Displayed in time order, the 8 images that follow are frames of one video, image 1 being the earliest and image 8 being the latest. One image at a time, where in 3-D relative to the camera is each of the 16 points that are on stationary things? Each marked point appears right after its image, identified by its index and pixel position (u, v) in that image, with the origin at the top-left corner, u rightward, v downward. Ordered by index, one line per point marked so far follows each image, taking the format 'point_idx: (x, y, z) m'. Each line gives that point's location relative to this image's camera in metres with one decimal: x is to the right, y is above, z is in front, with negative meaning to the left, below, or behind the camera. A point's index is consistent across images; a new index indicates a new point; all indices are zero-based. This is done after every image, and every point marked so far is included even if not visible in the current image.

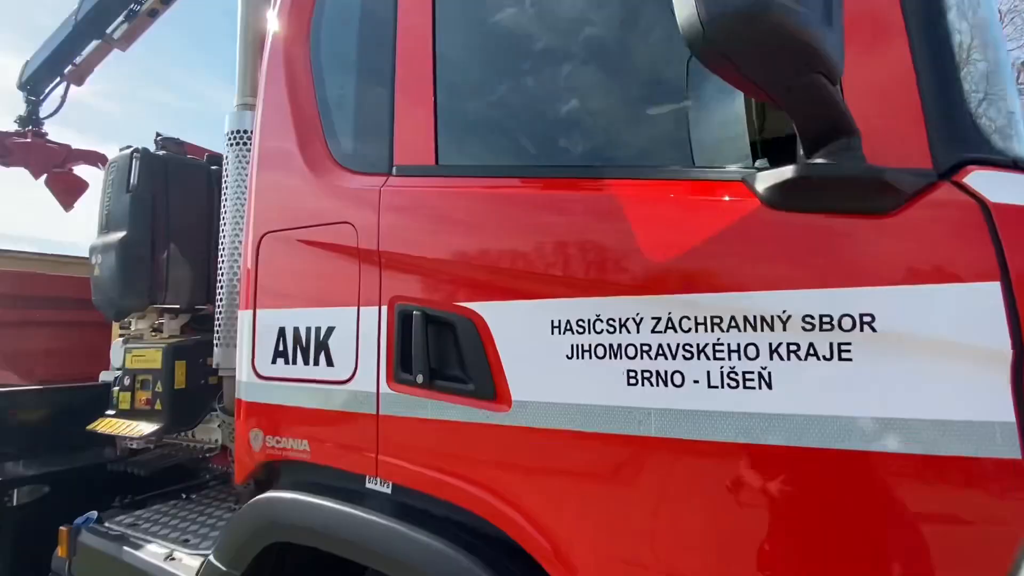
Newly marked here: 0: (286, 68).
0: (-0.7, +0.7, +1.6) m
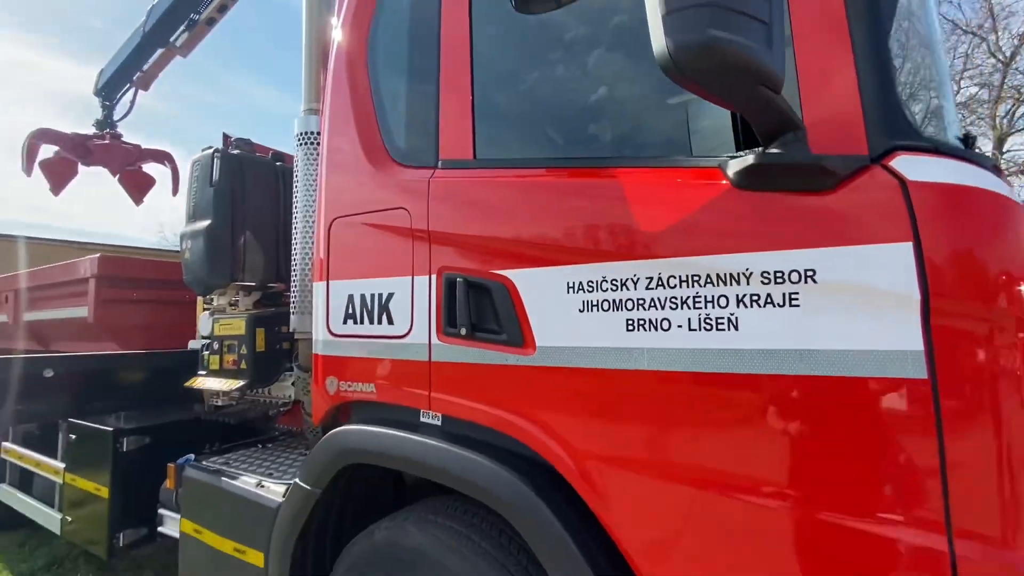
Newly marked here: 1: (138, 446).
0: (-0.6, +0.8, +1.9) m
1: (-2.0, -0.8, +2.6) m
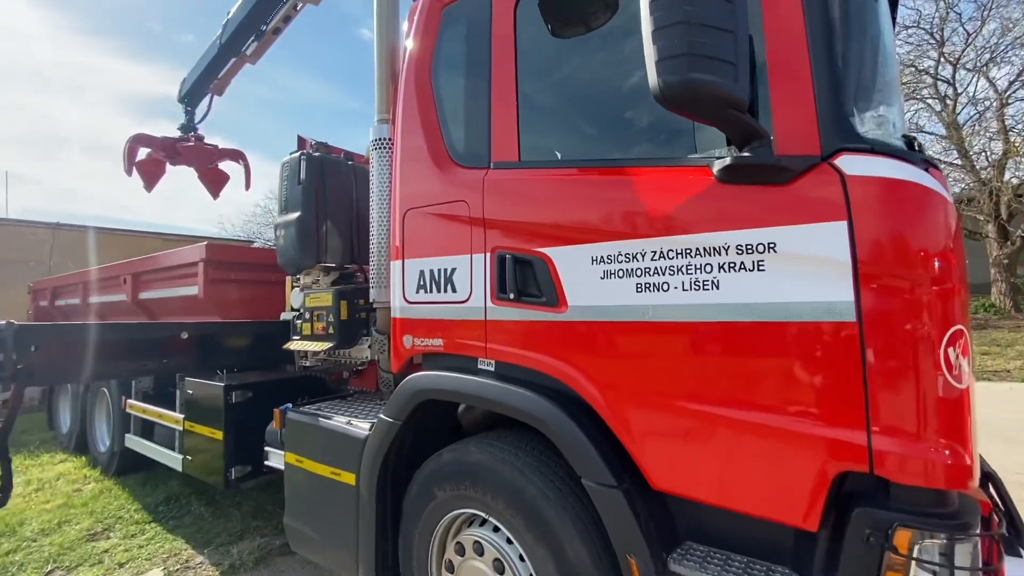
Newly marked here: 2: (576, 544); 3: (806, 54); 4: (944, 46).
0: (-0.4, +0.9, +2.3) m
1: (-1.8, -0.7, +3.2) m
2: (+0.2, -0.8, +1.6) m
3: (+0.8, +0.7, +1.4) m
4: (+16.2, +9.1, +18.3) m
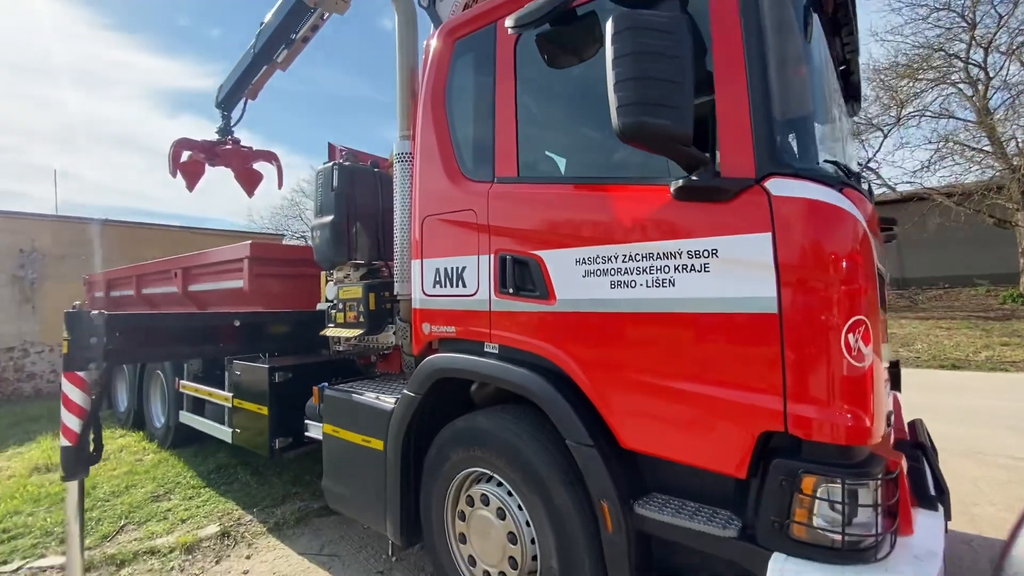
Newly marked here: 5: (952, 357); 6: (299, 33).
0: (-0.4, +1.0, +2.7) m
1: (-1.7, -0.7, +3.7) m
2: (+0.2, -0.8, +2.0) m
3: (+0.8, +0.7, +1.7) m
4: (+16.9, +9.4, +17.8) m
5: (+10.3, -1.6, +11.4) m
6: (-2.7, +3.2, +6.2) m
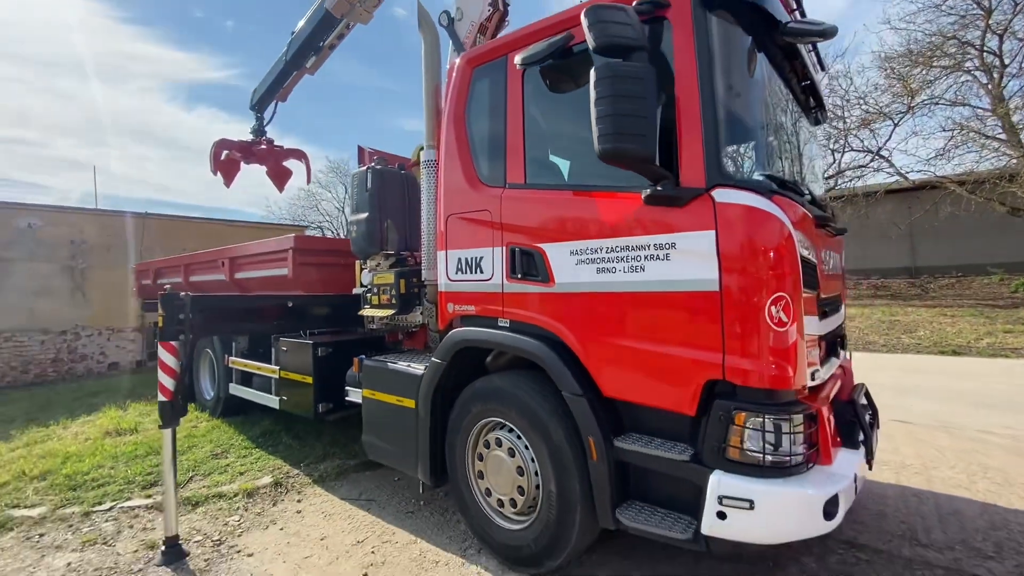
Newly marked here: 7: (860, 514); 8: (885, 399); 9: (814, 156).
0: (-0.4, +1.0, +3.2) m
1: (-1.6, -0.6, +4.3) m
2: (+0.2, -0.8, +2.6) m
3: (+0.9, +0.8, +2.3) m
4: (+17.3, +9.9, +17.7) m
5: (+10.6, -1.3, +11.7) m
6: (-2.6, +3.4, +6.8) m
7: (+2.4, -1.5, +3.3) m
8: (+5.1, -1.5, +6.7) m
9: (+2.2, +1.0, +3.6) m
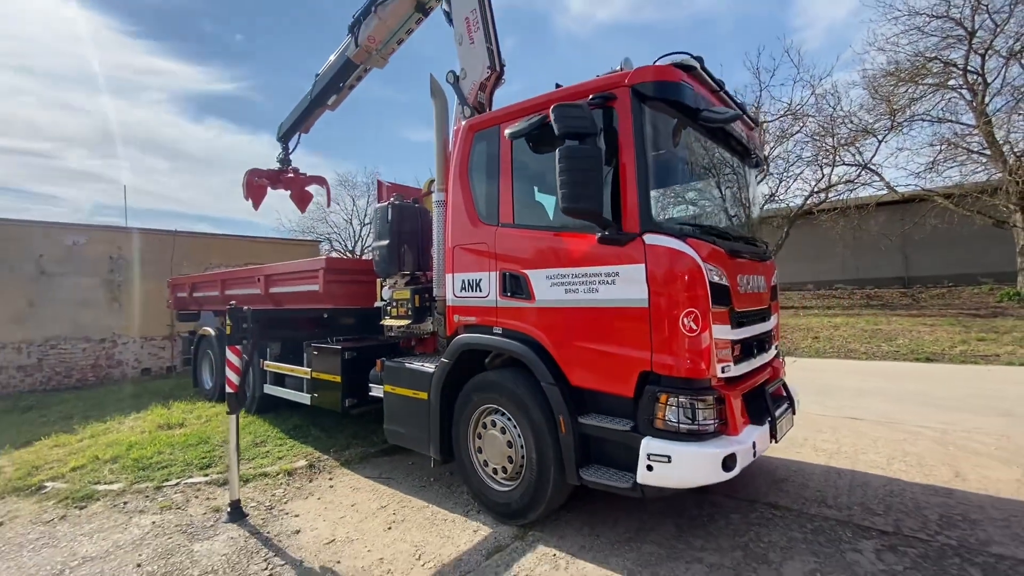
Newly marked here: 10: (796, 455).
0: (-0.4, +0.9, +4.1) m
1: (-1.7, -0.7, +5.1) m
2: (+0.2, -0.9, +3.4) m
3: (+0.8, +0.7, +3.1) m
4: (+17.4, +9.5, +18.5) m
5: (+10.6, -1.6, +12.5) m
6: (-2.6, +3.2, +7.7) m
7: (+2.3, -1.7, +4.1) m
8: (+5.1, -1.7, +7.5) m
9: (+2.1, +0.8, +4.4) m
10: (+2.9, -1.7, +4.9) m
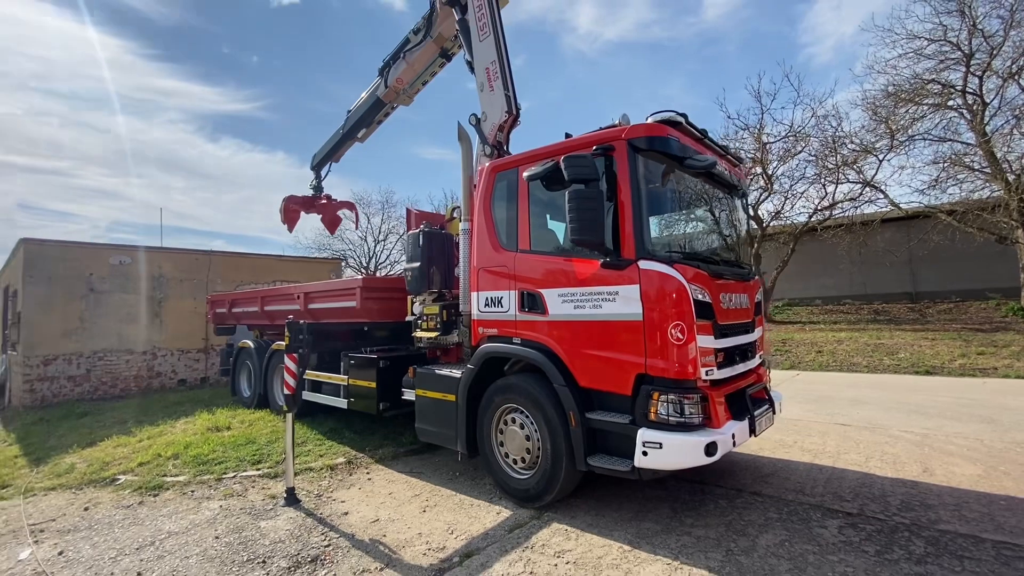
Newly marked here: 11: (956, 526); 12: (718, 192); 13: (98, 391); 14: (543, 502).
0: (-0.3, +0.8, +4.8) m
1: (-1.5, -0.9, +5.8) m
2: (+0.3, -1.0, +4.0) m
3: (+0.9, +0.5, +3.8) m
4: (+17.8, +8.9, +19.1) m
5: (+10.9, -2.0, +12.8) m
6: (-2.4, +2.9, +8.5) m
7: (+2.5, -1.8, +4.7) m
8: (+5.3, -2.0, +8.0) m
9: (+2.3, +0.7, +5.0) m
10: (+3.0, -1.9, +5.5) m
11: (+3.3, -1.8, +3.7) m
12: (+2.0, +0.9, +4.7) m
13: (-9.0, -2.2, +10.7) m
14: (+0.3, -1.8, +4.1) m
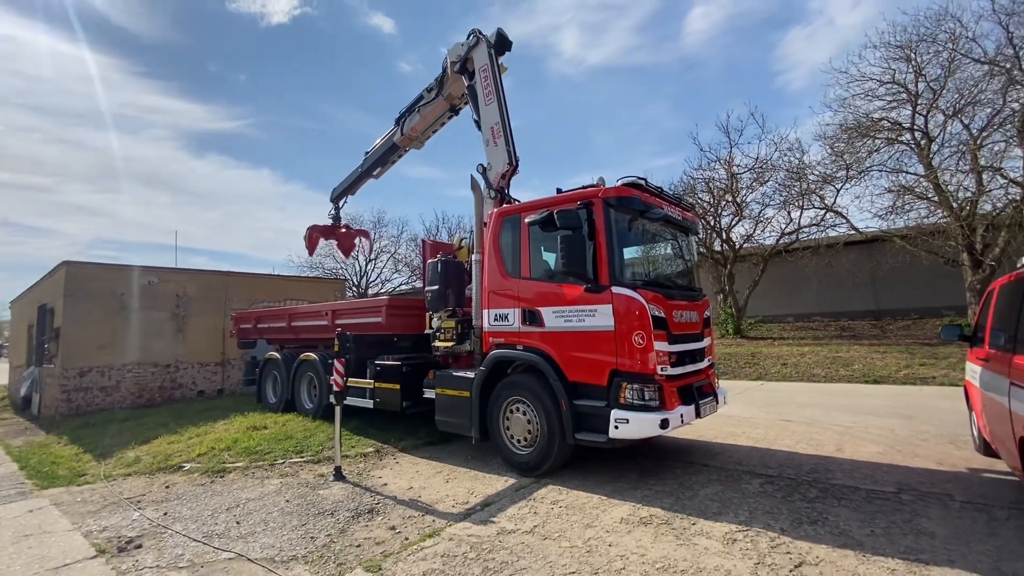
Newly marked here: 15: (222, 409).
0: (-0.2, +0.5, +6.1) m
1: (-1.5, -1.2, +7.0) m
2: (+0.4, -1.2, +5.3) m
3: (+1.0, +0.3, +5.1) m
4: (+17.5, +8.1, +21.2) m
5: (+10.7, -2.5, +14.4) m
6: (-2.4, +2.6, +9.9) m
7: (+2.5, -2.1, +6.0) m
8: (+5.3, -2.3, +9.3) m
9: (+2.3, +0.4, +6.4) m
10: (+3.1, -2.1, +6.8) m
11: (+3.4, -2.0, +5.0) m
12: (+2.0, +0.7, +6.1) m
13: (-9.2, -2.7, +11.6) m
14: (+0.3, -2.0, +5.4) m
15: (-6.1, -2.6, +10.3) m
